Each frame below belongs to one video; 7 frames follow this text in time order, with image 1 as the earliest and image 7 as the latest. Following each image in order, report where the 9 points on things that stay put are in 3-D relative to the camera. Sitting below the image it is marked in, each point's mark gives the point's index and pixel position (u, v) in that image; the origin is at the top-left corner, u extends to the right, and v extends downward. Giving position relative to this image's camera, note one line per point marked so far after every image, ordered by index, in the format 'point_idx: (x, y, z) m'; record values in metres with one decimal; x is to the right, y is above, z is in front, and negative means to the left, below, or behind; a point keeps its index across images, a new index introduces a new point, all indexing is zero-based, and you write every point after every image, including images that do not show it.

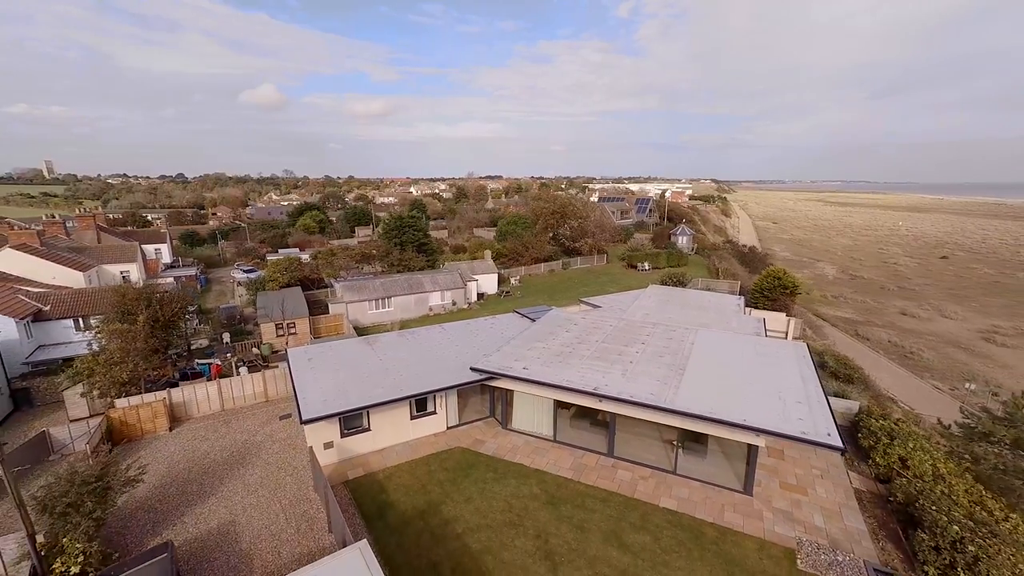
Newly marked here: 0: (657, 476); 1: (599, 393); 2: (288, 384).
0: (+4.5, -5.8, +12.7) m
1: (+2.6, -3.0, +12.4) m
2: (-9.6, -4.1, +17.6) m
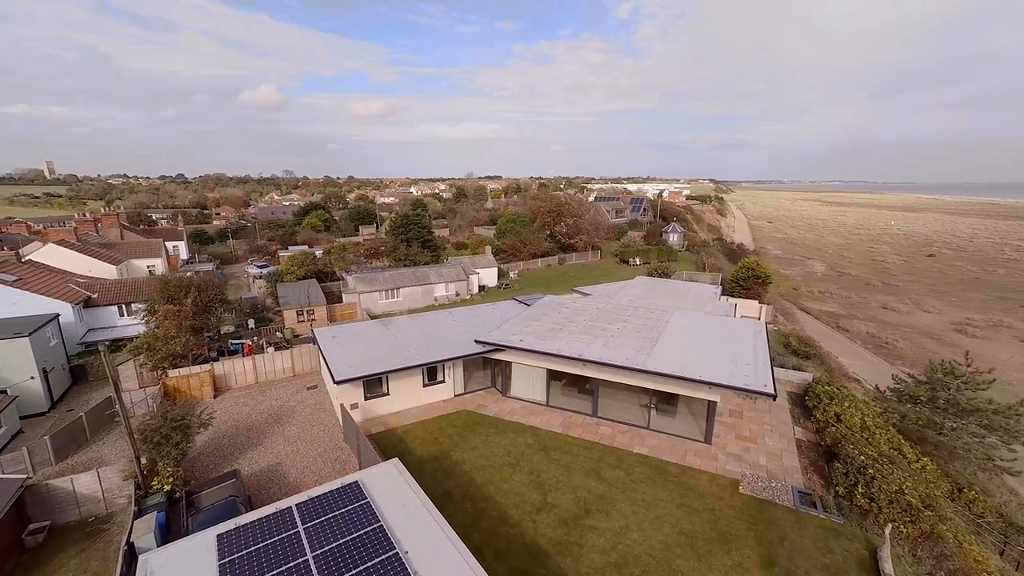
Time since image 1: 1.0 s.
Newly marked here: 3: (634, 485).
0: (+4.5, -5.2, +15.1) m
1: (+2.5, -2.4, +14.8) m
2: (-9.7, -3.5, +20.0) m
3: (+3.7, -5.9, +12.3) m
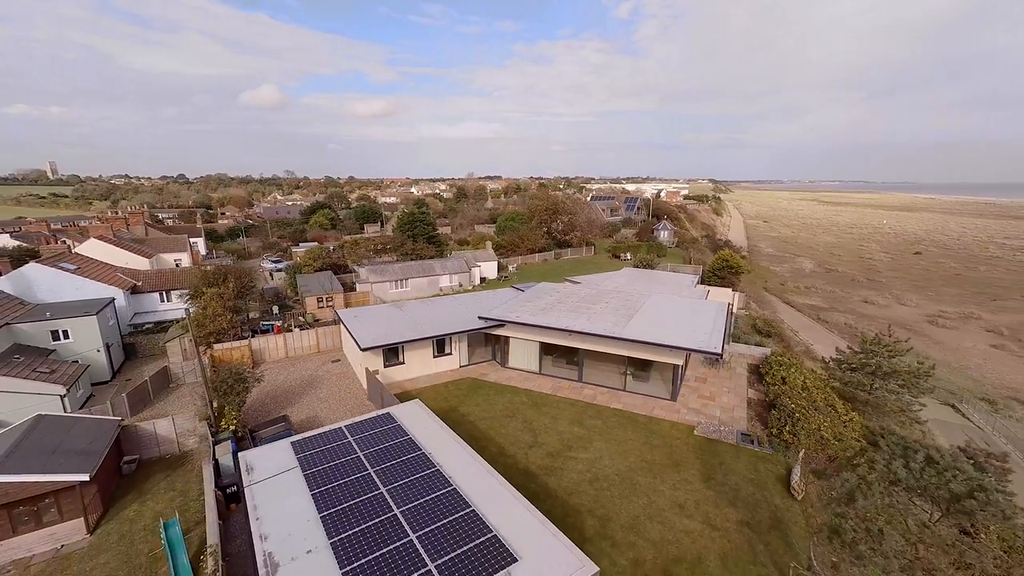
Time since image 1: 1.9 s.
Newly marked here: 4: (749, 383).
0: (+4.4, -4.5, +17.9) m
1: (+2.4, -1.7, +17.6) m
2: (-9.8, -2.8, +22.8) m
3: (+3.6, -5.1, +15.0) m
4: (+10.7, -4.3, +18.4) m
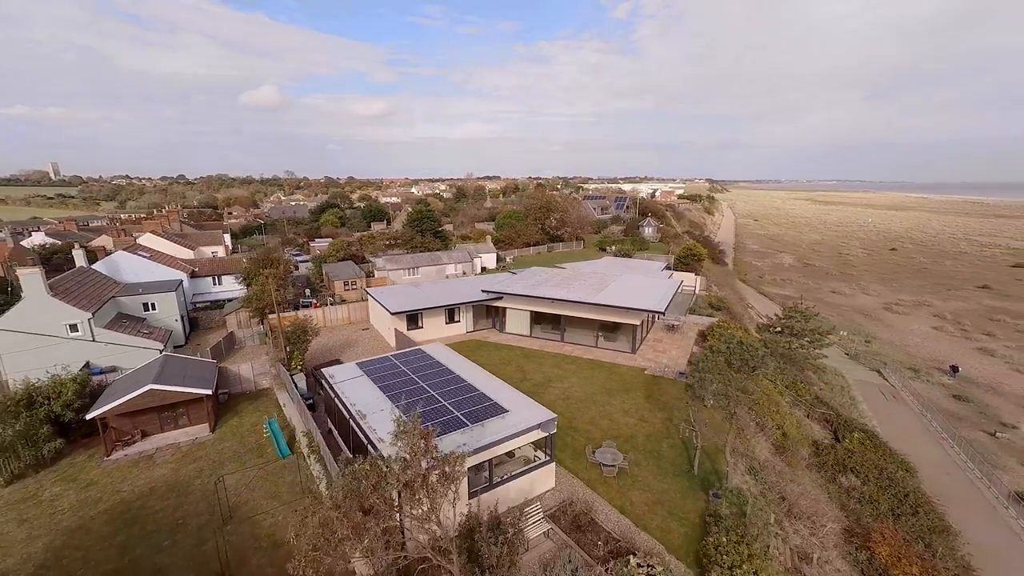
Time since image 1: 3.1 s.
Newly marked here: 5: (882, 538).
0: (+4.1, -3.3, +22.8) m
1: (+2.2, -0.6, +22.5) m
2: (-10.1, -1.7, +27.7) m
3: (+3.3, -4.0, +20.0) m
4: (+10.5, -3.1, +23.4) m
5: (+11.4, -7.7, +12.7) m
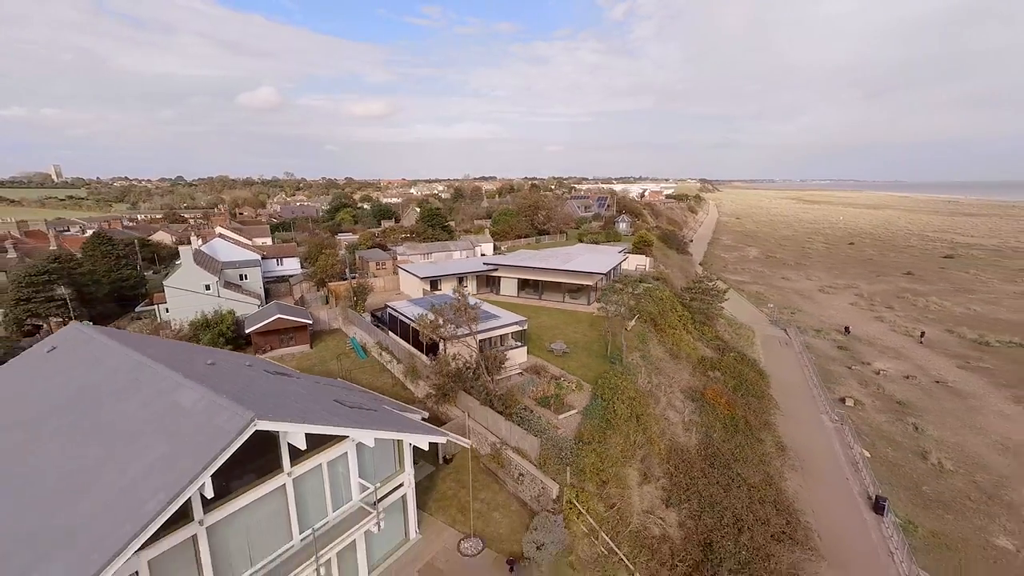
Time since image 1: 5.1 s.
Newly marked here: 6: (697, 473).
0: (+3.5, -1.2, +32.3) m
1: (+1.6, +1.5, +32.0) m
2: (-10.7, +0.3, +37.1) m
3: (+2.8, -1.9, +29.5) m
4: (+9.9, -1.0, +33.0) m
5: (+10.9, -5.6, +22.2) m
6: (+7.2, -7.2, +15.9) m
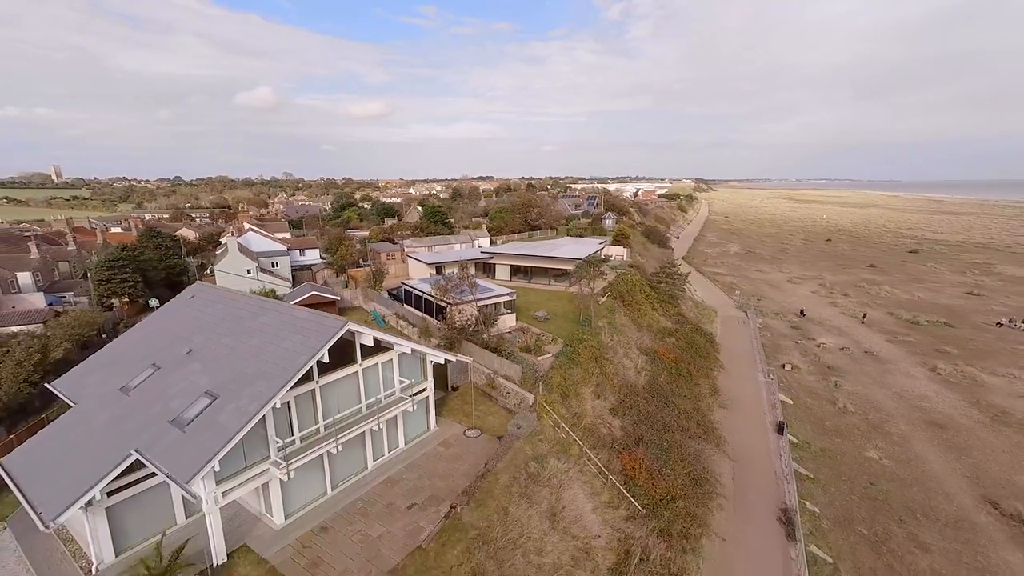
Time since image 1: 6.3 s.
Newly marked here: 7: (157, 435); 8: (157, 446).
0: (+2.9, +0.1, +37.9) m
1: (+1.0, +2.9, +37.6) m
2: (-11.3, +1.7, +42.6) m
3: (+2.2, -0.5, +35.1) m
4: (+9.3, +0.4, +38.5) m
5: (+10.4, -4.2, +27.8) m
6: (+6.7, -5.8, +21.5) m
7: (-9.5, -3.9, +10.9) m
8: (-9.3, -4.1, +10.7) m
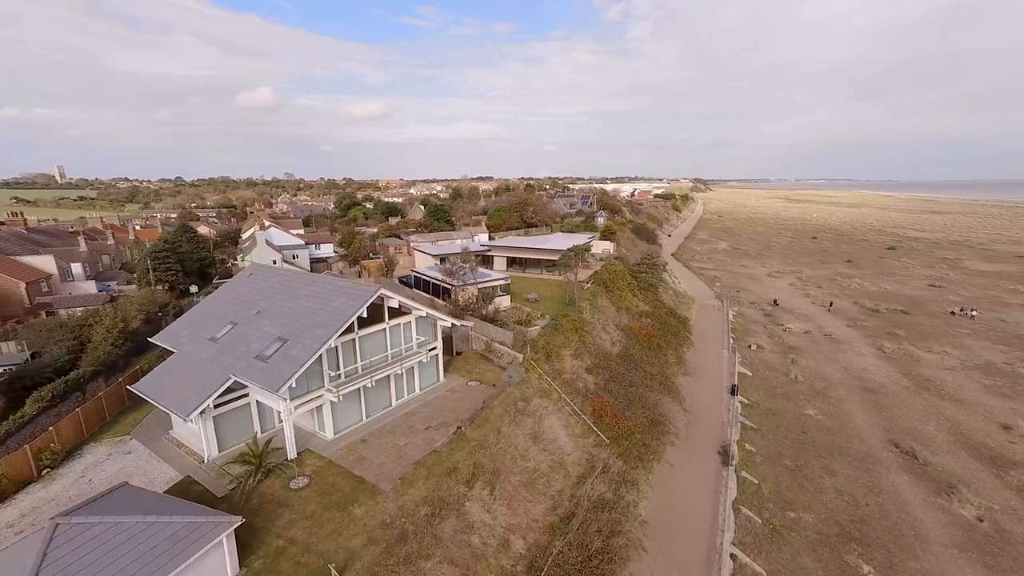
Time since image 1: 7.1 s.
0: (+2.6, +1.2, +42.2) m
1: (+0.6, +3.9, +41.8) m
2: (-11.7, +2.7, +46.8) m
3: (+1.8, +0.5, +39.3) m
4: (+8.9, +1.4, +42.8) m
5: (+10.0, -3.1, +32.1) m
6: (+6.4, -4.7, +25.8) m
7: (-9.9, -2.9, +15.2) m
8: (-9.6, -3.1, +14.9) m
